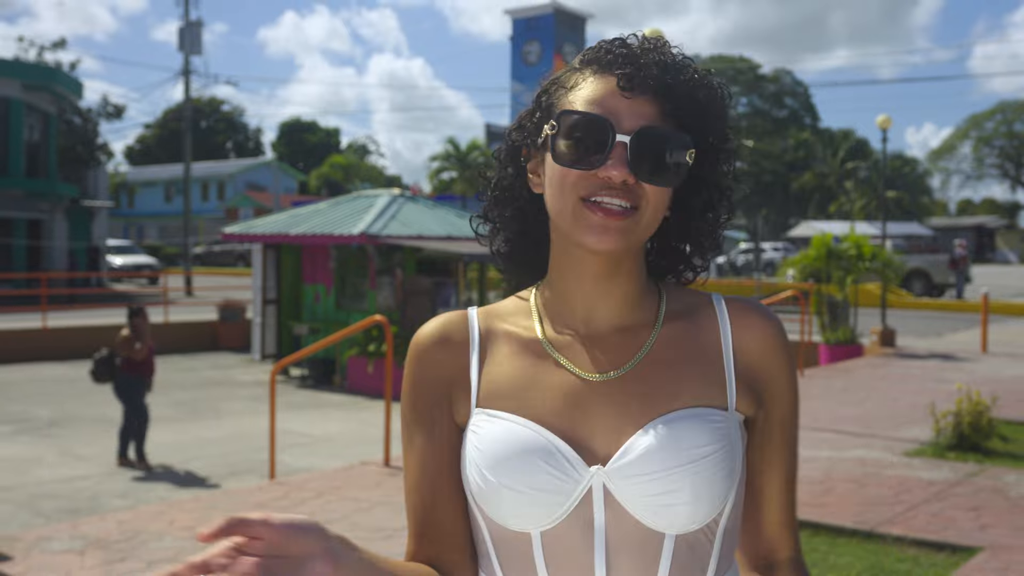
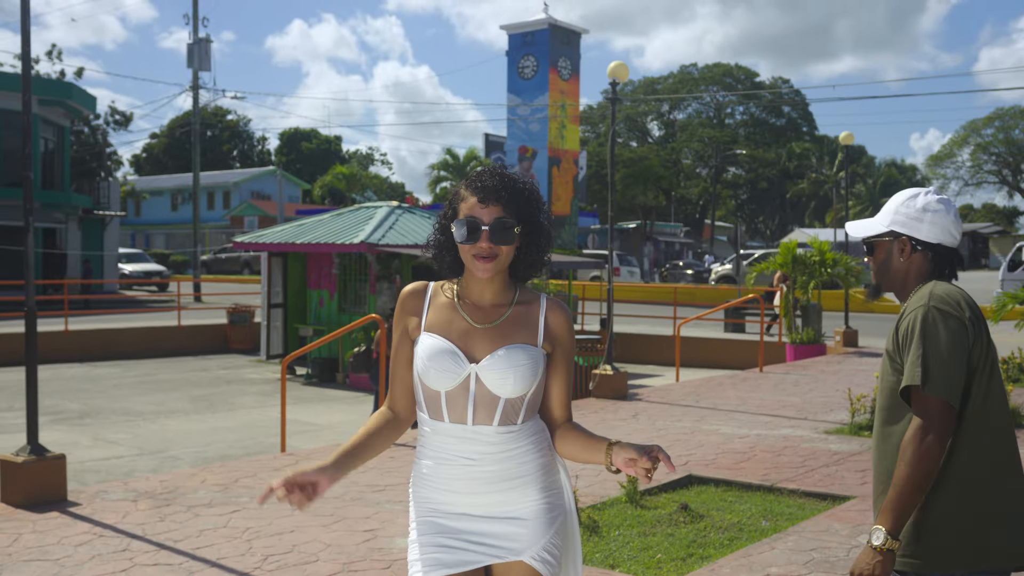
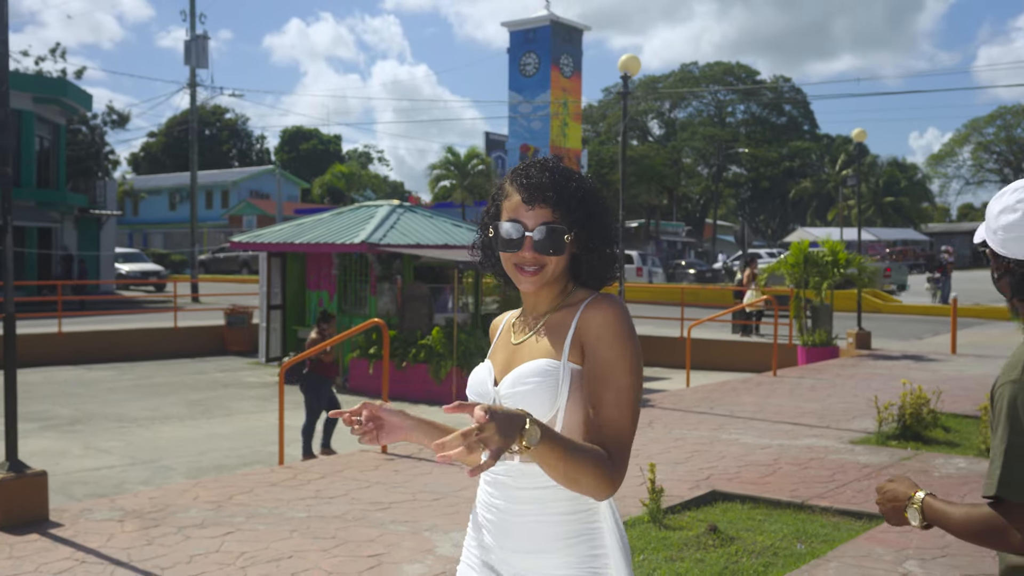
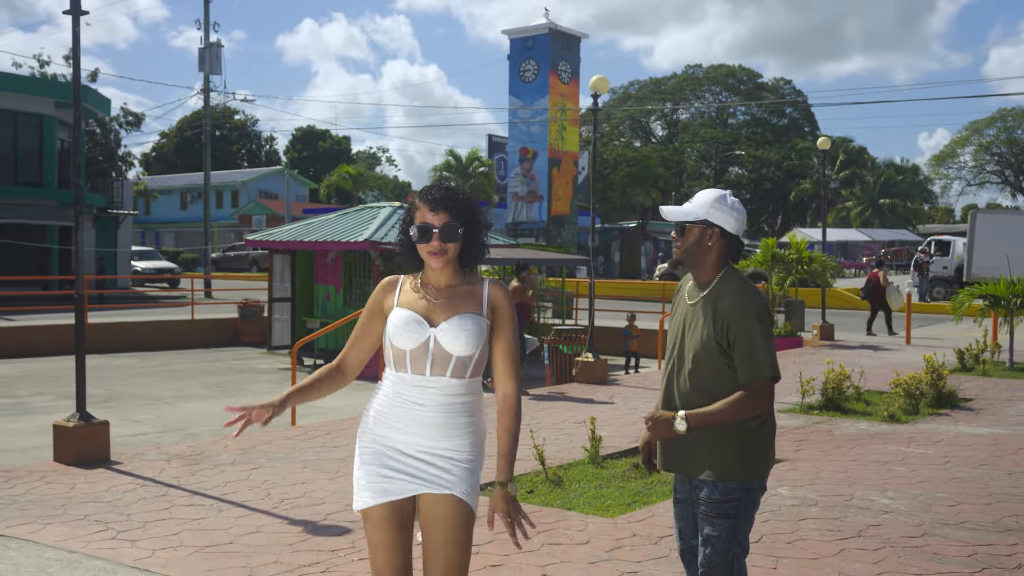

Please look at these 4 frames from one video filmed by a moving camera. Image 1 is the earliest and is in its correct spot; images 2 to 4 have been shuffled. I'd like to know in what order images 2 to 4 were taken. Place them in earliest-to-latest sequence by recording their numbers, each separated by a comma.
3, 2, 4
